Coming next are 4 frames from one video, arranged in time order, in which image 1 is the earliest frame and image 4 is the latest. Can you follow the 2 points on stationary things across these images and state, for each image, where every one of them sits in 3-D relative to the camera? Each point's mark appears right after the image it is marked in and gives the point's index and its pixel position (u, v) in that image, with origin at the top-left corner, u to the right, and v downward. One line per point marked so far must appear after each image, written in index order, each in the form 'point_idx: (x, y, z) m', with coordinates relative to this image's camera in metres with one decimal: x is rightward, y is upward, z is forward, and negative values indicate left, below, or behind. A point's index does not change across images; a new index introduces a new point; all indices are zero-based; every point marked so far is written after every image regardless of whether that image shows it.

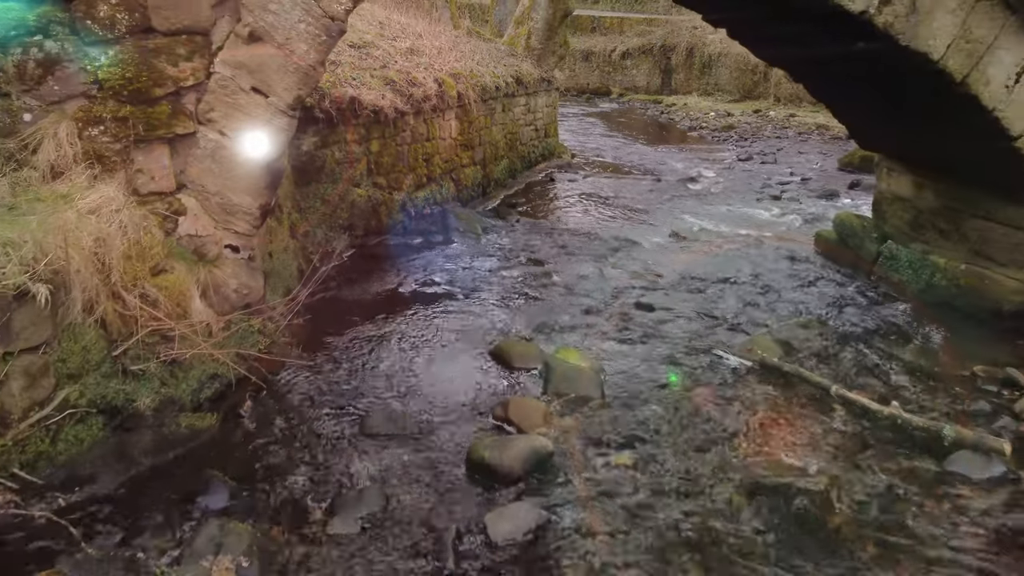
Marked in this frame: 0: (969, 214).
0: (+3.8, +0.6, +5.7) m
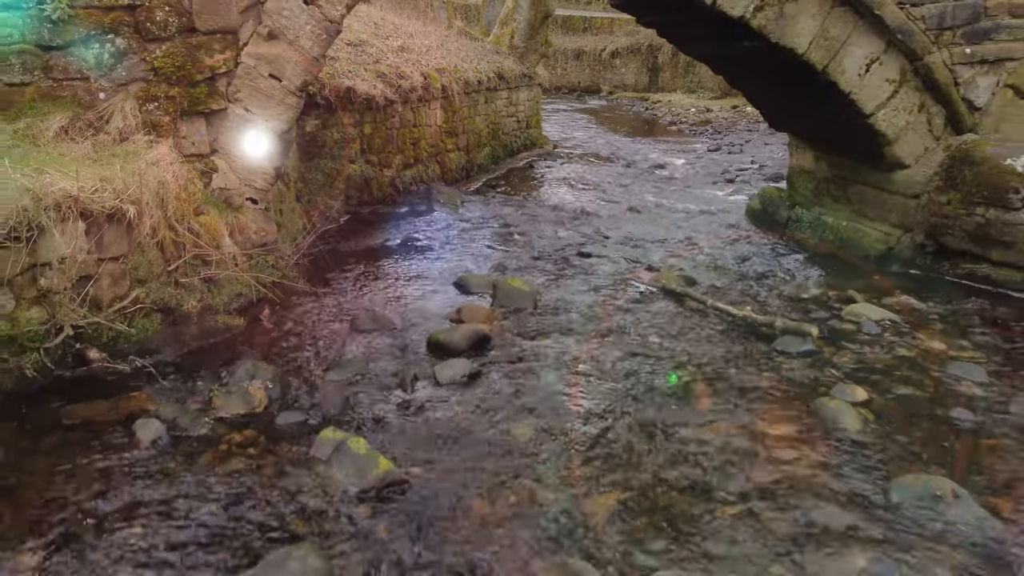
0: (+3.5, +1.1, +7.0) m
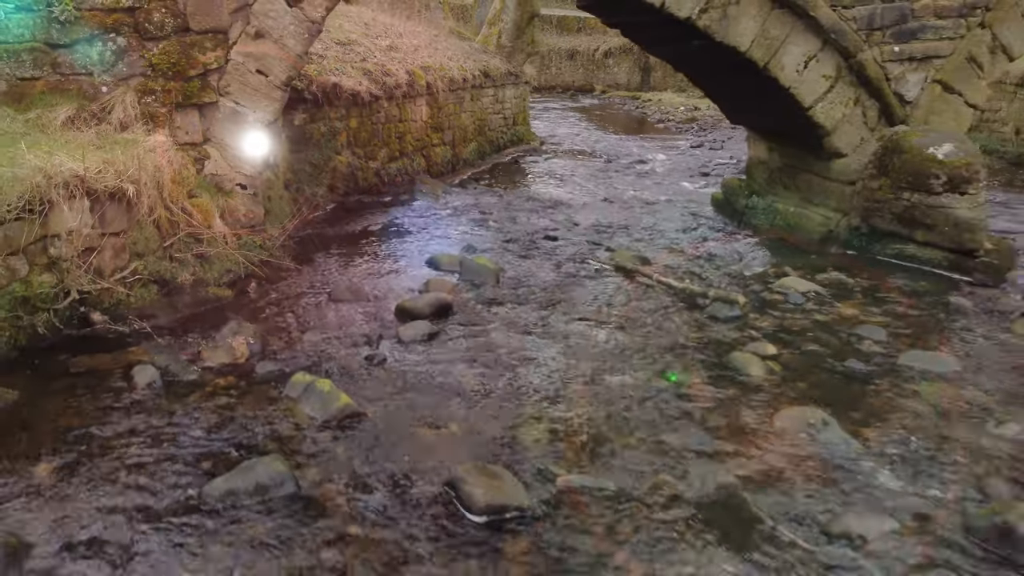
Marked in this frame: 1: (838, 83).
0: (+3.2, +1.3, +7.6) m
1: (+3.1, +2.0, +6.6) m
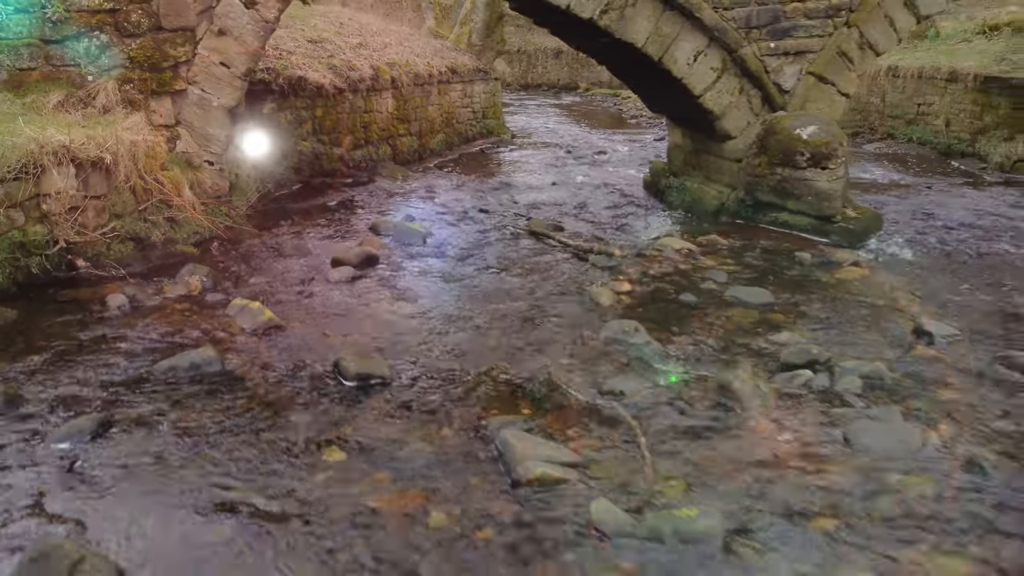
0: (+2.4, +1.7, +8.6) m
1: (+2.4, +2.4, +7.7) m
